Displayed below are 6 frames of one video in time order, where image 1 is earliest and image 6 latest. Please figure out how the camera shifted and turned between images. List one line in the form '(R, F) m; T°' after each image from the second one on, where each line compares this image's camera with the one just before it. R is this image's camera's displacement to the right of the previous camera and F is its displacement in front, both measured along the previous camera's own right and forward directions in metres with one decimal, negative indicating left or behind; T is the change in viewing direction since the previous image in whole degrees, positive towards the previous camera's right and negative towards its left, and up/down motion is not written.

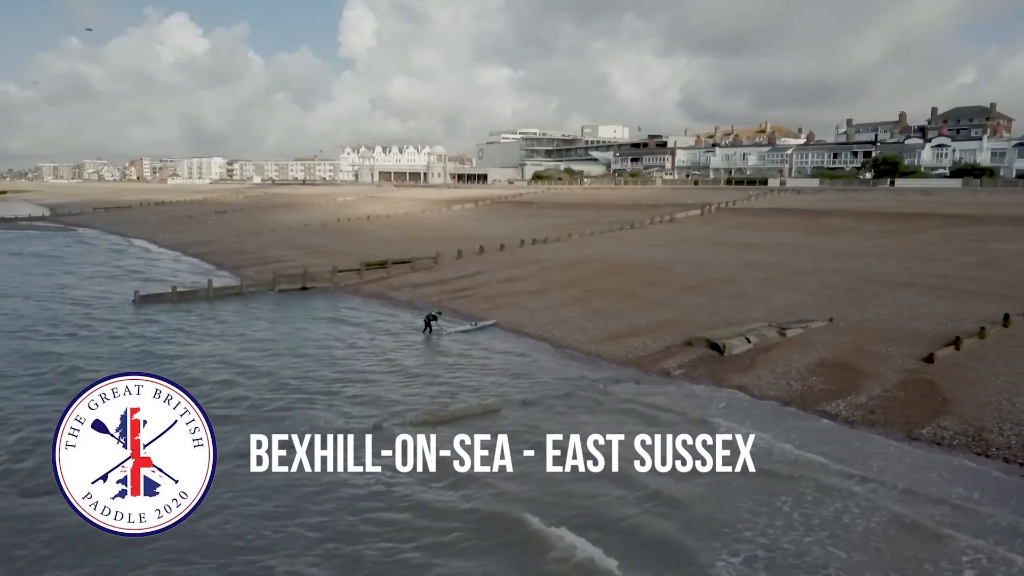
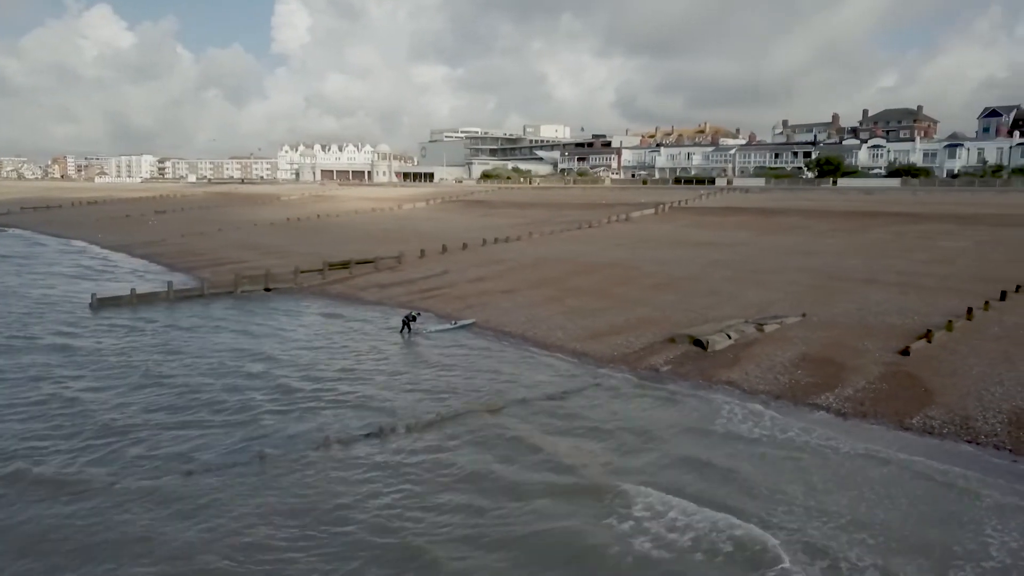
(-1.1, 0.0) m; +4°
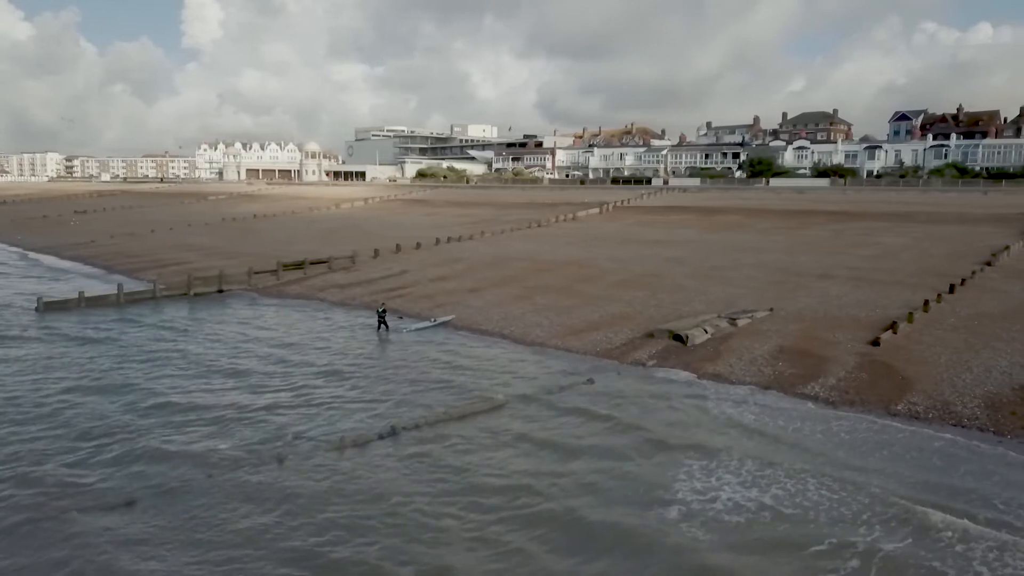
(-1.5, 0.0) m; +6°
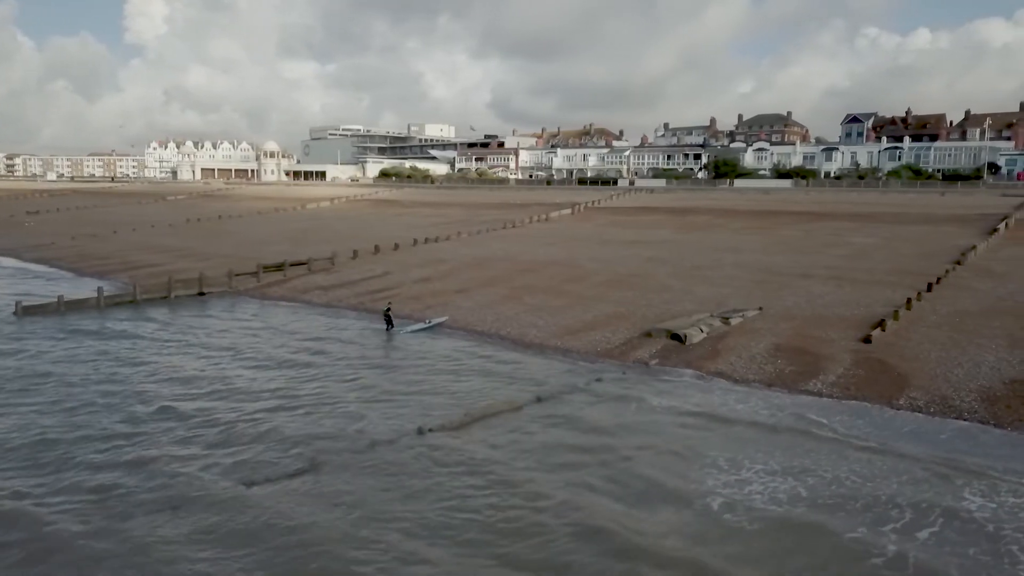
(-1.2, -0.2) m; +3°
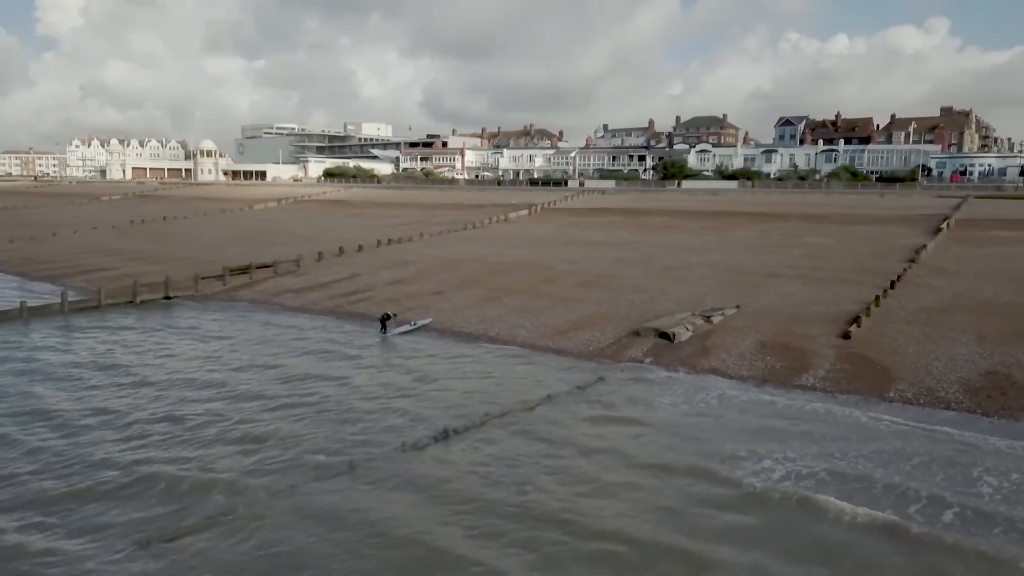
(-1.5, -0.2) m; +5°
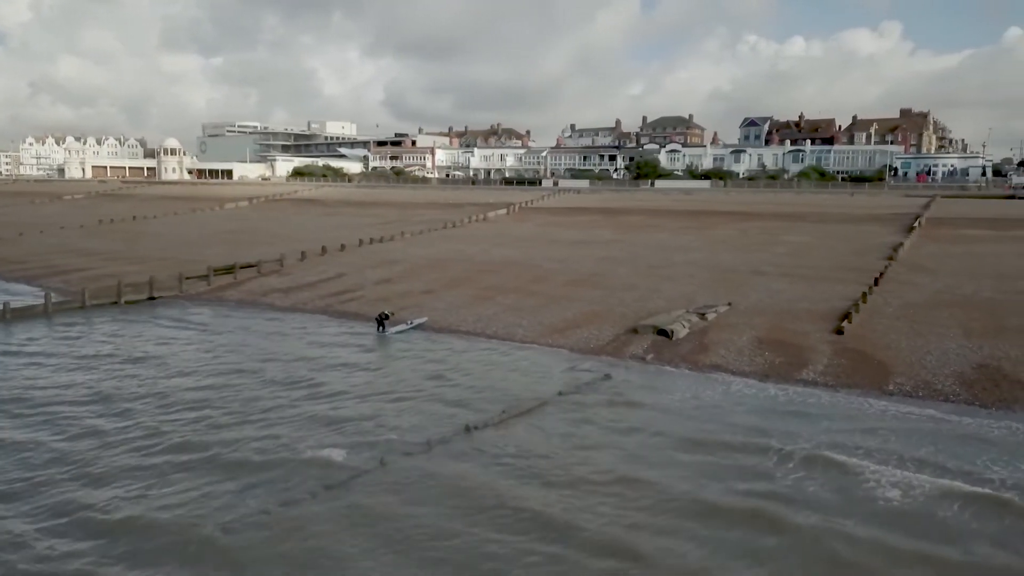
(-1.0, -0.1) m; +3°
